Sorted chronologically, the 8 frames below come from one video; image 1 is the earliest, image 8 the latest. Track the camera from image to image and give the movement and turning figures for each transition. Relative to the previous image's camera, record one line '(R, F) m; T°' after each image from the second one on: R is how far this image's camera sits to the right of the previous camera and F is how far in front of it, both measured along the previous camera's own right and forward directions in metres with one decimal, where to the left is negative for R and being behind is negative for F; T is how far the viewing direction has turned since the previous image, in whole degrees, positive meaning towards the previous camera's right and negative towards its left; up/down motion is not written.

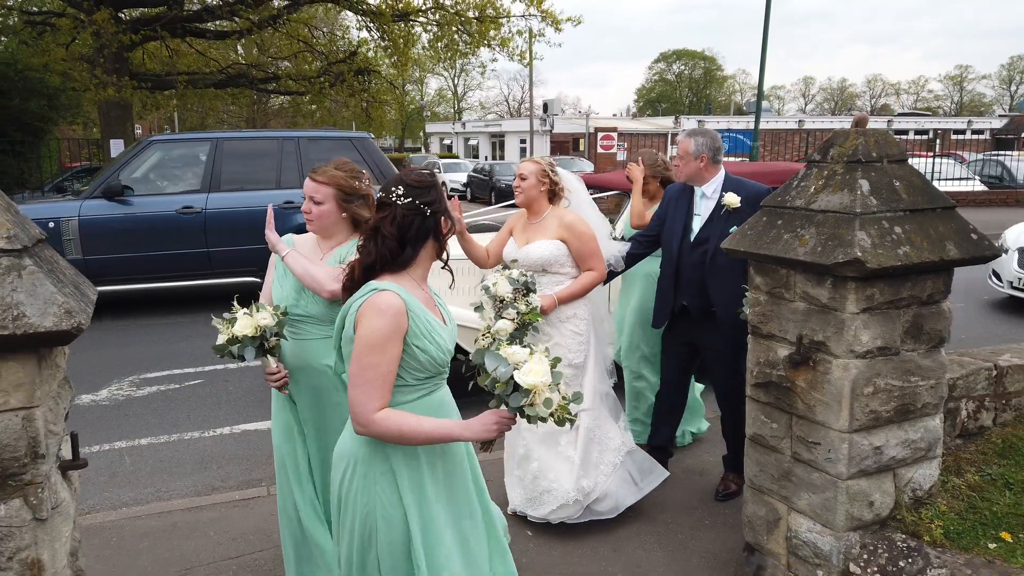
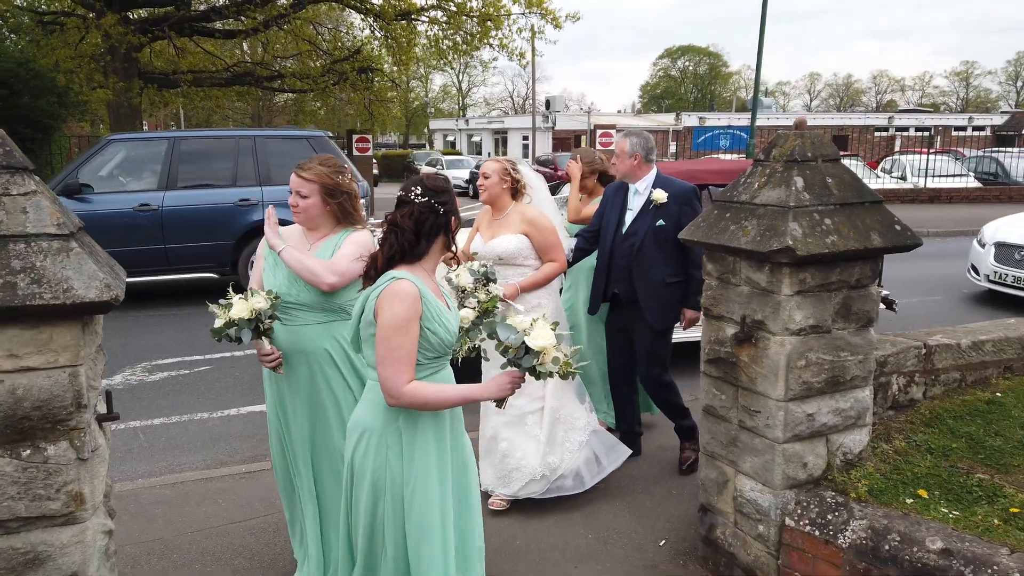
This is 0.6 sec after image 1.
(+0.1, -0.4) m; 0°
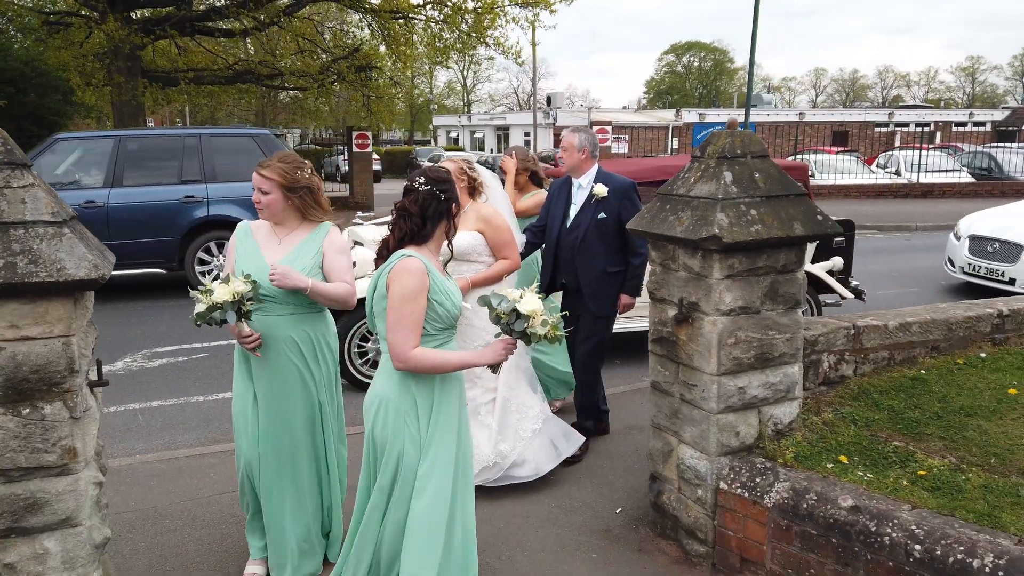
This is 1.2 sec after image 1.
(+0.2, -0.3) m; 0°
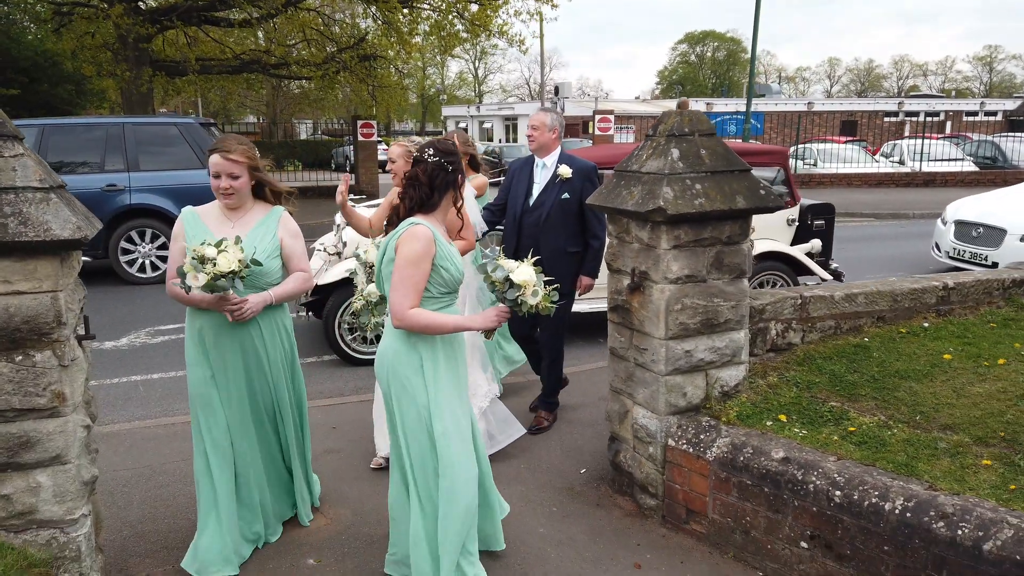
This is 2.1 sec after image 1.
(+0.3, -0.3) m; -1°
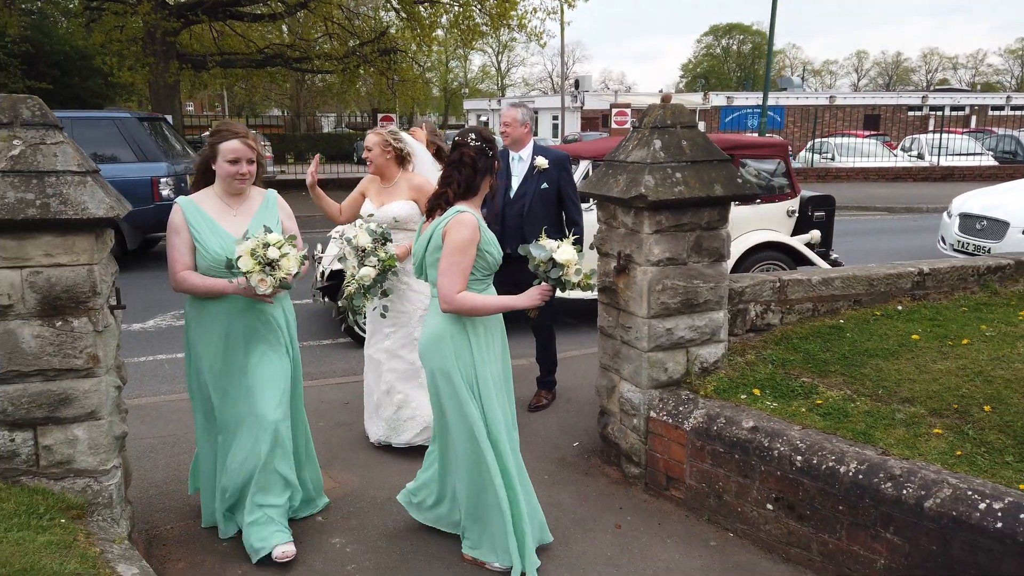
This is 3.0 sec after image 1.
(+0.2, -0.3) m; -2°
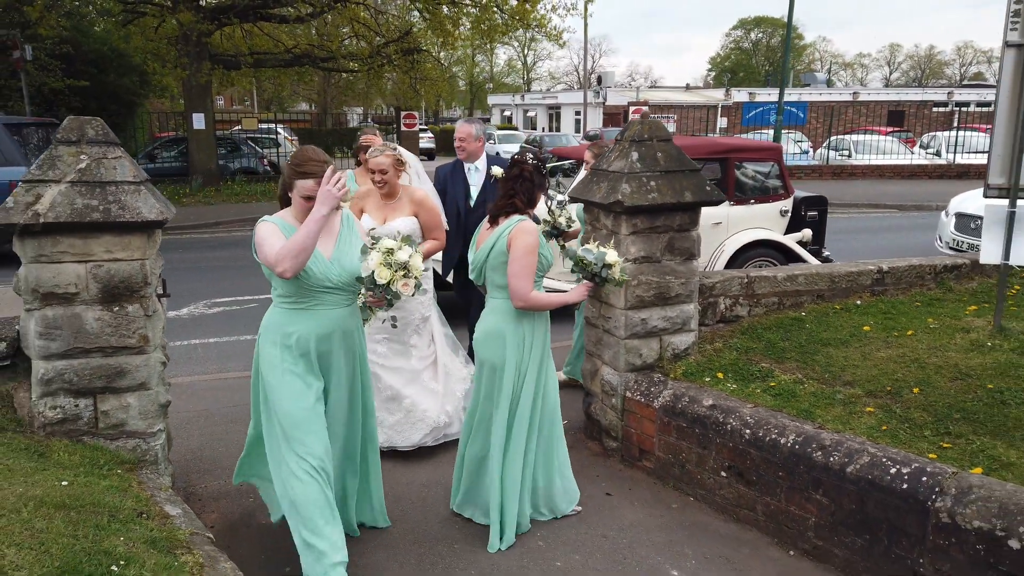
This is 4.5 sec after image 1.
(+0.2, -0.5) m; -2°
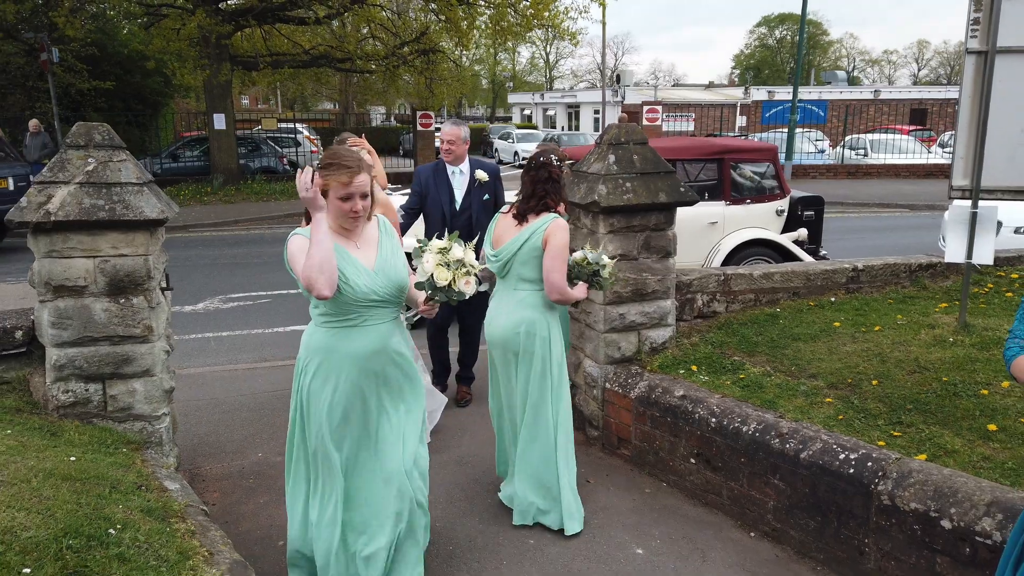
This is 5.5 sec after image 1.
(+0.2, -0.2) m; -2°
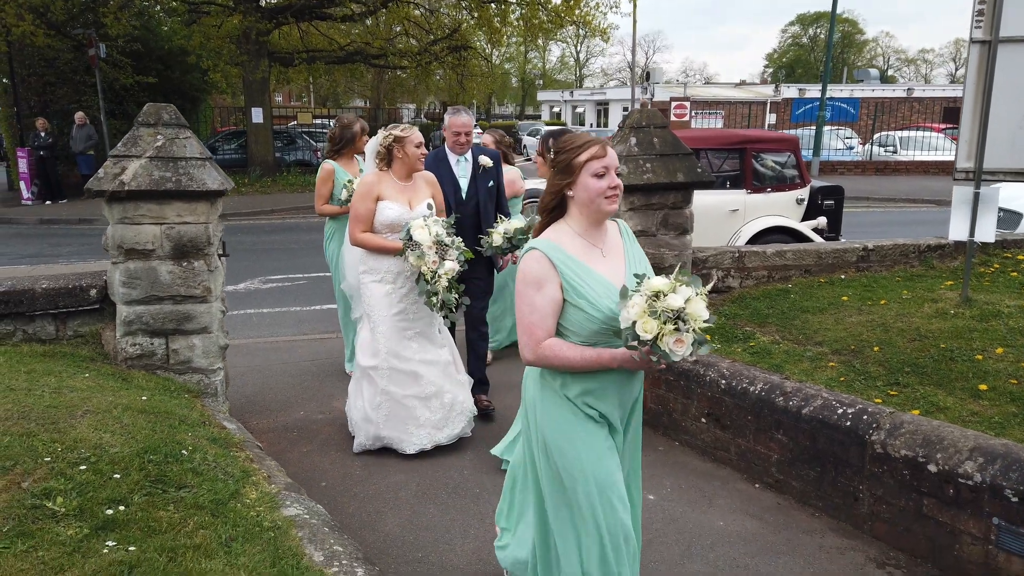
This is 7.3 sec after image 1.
(0.0, -0.3) m; -2°
